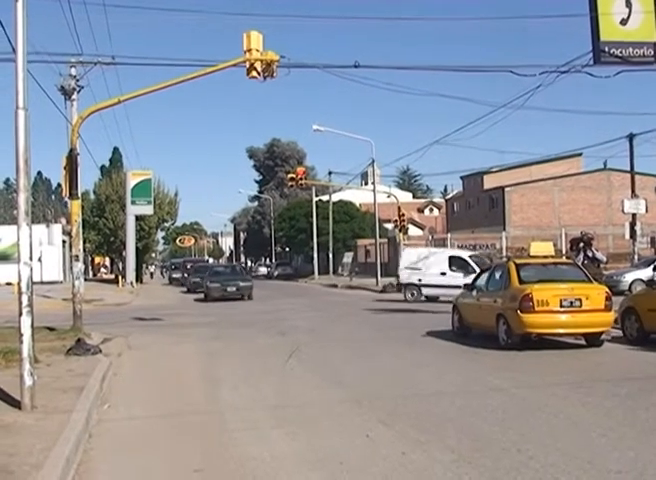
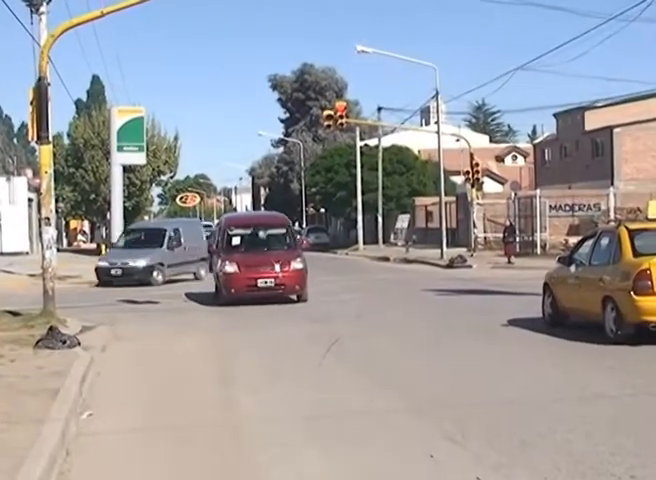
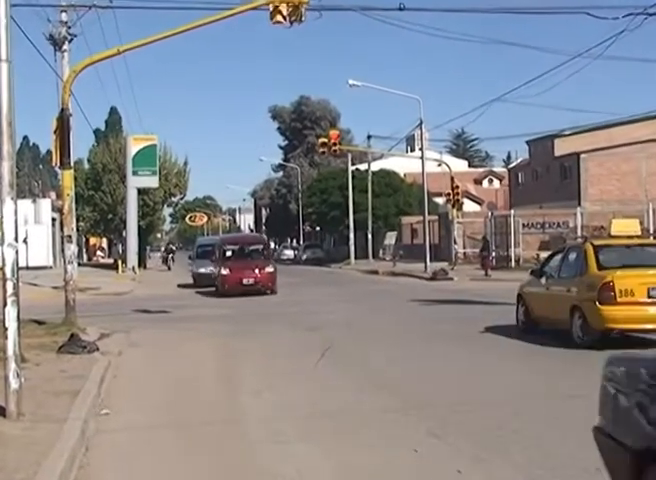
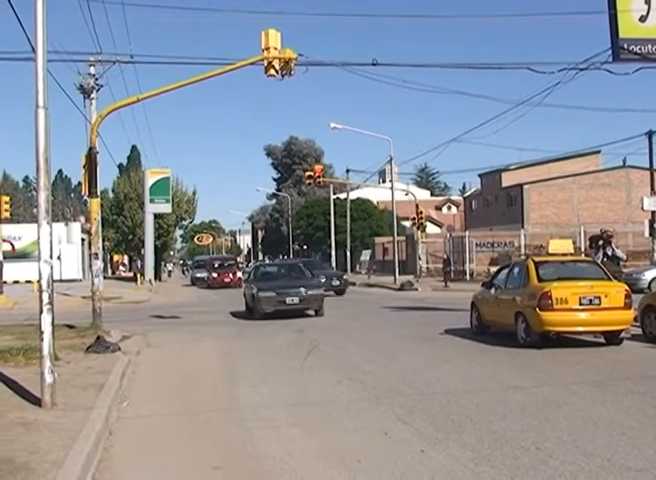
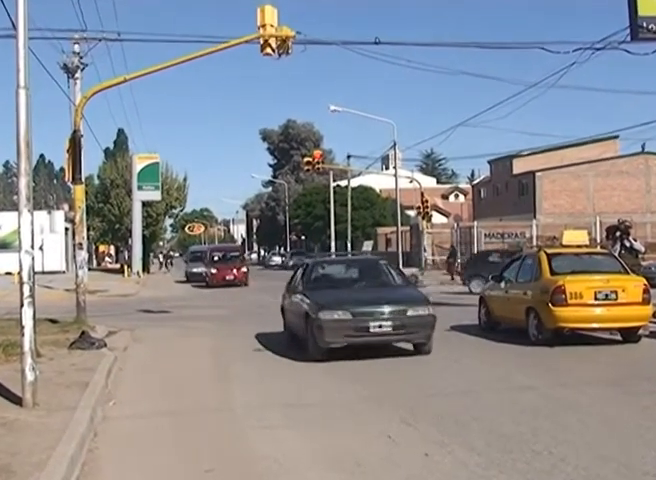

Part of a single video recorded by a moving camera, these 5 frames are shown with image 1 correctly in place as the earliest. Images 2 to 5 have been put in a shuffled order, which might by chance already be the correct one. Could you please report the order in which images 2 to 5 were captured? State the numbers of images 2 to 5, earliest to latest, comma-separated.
4, 5, 3, 2
